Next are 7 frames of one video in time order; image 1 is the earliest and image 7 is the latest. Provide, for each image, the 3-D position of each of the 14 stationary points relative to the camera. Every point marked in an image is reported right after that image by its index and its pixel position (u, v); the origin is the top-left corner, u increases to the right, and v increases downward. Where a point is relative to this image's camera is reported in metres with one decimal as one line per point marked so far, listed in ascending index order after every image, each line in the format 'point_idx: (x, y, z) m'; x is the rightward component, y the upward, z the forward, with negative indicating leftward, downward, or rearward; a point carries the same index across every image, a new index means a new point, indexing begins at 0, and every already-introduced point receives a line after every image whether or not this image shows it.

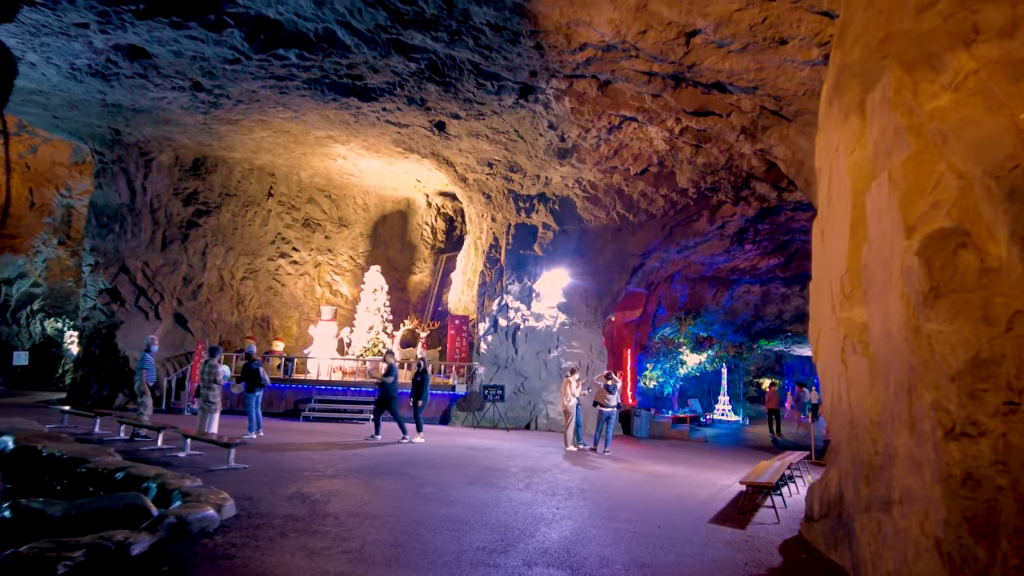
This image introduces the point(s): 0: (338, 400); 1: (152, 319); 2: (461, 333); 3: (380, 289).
0: (-4.5, -2.9, +16.9) m
1: (-10.6, -0.9, +18.9) m
2: (-1.4, -1.3, +18.1) m
3: (-4.0, 0.0, +19.6) m
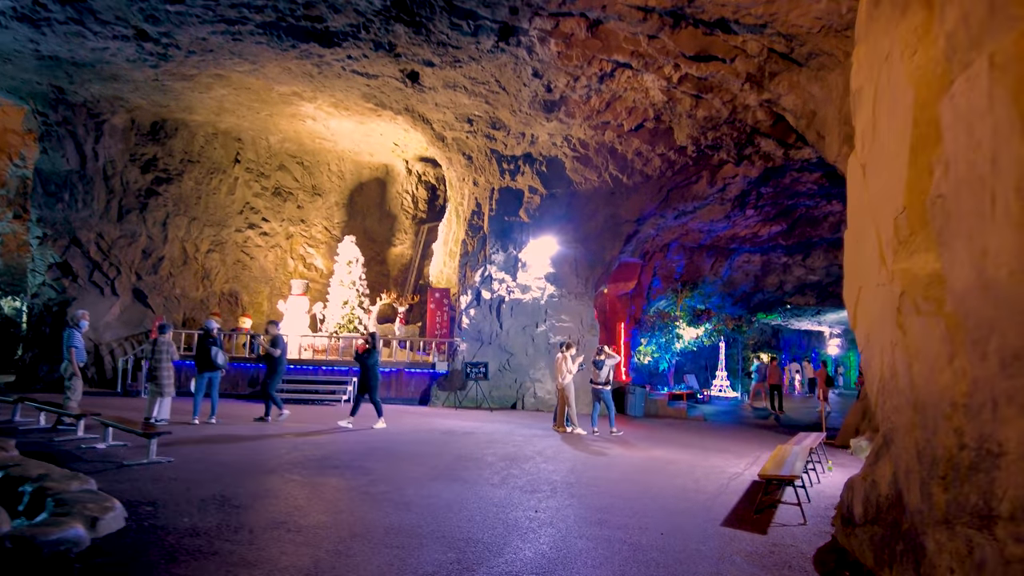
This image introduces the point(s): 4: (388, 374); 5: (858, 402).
0: (-4.9, -2.2, +15.6) m
1: (-11.0, -0.2, +17.5) m
2: (-1.8, -0.5, +16.8) m
3: (-4.4, +0.8, +18.2) m
4: (-3.0, -2.1, +15.7) m
5: (+6.0, -2.0, +11.2) m
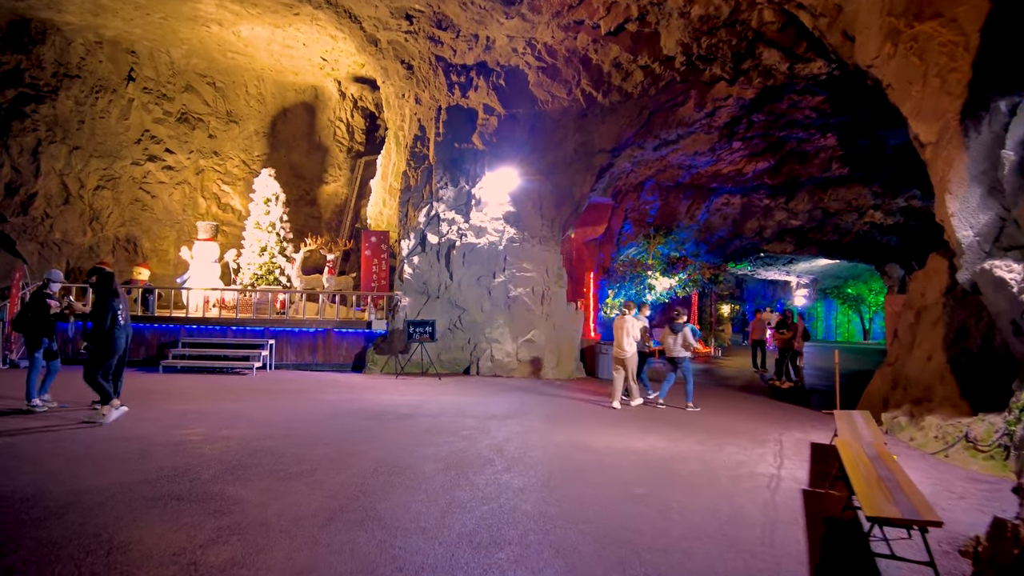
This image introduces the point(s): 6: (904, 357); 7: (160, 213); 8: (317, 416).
0: (-5.8, -1.1, +12.8) m
1: (-12.1, +1.0, +14.2) m
2: (-2.8, +0.7, +14.1) m
3: (-5.5, +2.1, +15.2) m
4: (-4.0, -1.0, +13.0) m
5: (+5.3, -1.1, +9.1) m
6: (+5.3, -0.9, +8.8) m
7: (-9.1, +1.9, +16.6) m
8: (-2.4, -1.6, +7.9) m
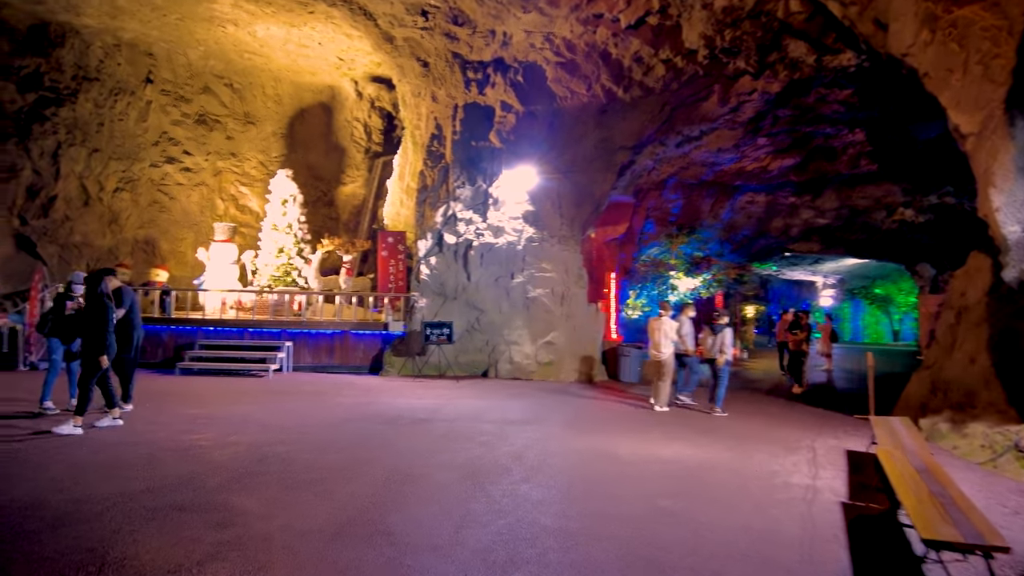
0: (-5.5, -1.1, +12.7) m
1: (-11.7, +1.0, +14.2) m
2: (-2.4, +0.7, +13.9) m
3: (-5.1, +2.0, +15.1) m
4: (-3.6, -1.0, +12.8) m
5: (+5.5, -1.1, +8.7) m
6: (+5.6, -0.9, +8.4) m
7: (-8.6, +1.9, +16.6) m
8: (-2.1, -1.6, +7.7) m
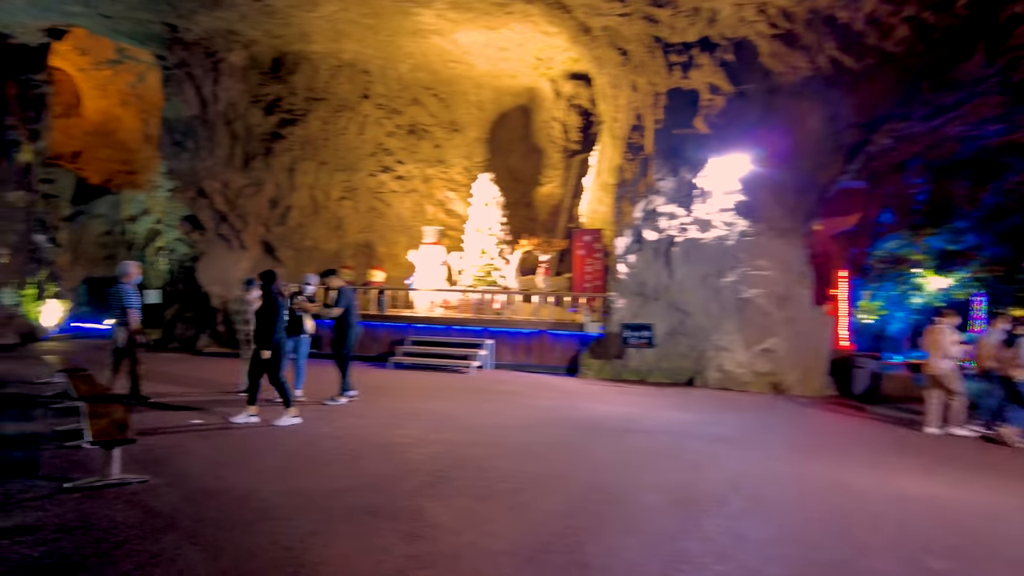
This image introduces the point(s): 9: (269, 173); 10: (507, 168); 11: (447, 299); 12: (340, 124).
0: (-1.5, -1.1, +13.2) m
1: (-7.0, +1.0, +16.5) m
2: (+1.7, +0.7, +13.4) m
3: (-0.5, +2.0, +15.4) m
4: (+0.3, -1.0, +12.8) m
5: (+7.8, -1.1, +6.1) m
6: (+7.7, -0.9, +5.8) m
7: (-3.3, +1.9, +17.9) m
8: (+0.2, -1.6, +7.4) m
9: (-6.2, +3.0, +16.7) m
10: (-0.2, +3.4, +18.3) m
11: (-1.5, -0.2, +14.3) m
12: (-4.5, +4.3, +17.0) m
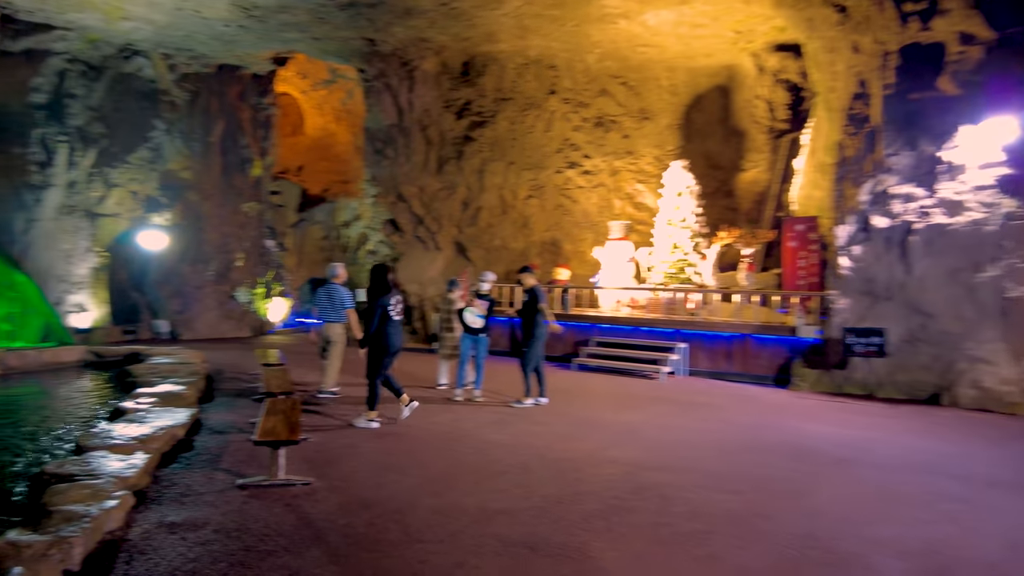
0: (+2.2, -1.1, +12.4) m
1: (-2.1, +1.0, +17.2) m
2: (+5.3, +0.8, +11.7) m
3: (+3.8, +2.1, +14.2) m
4: (+3.8, -0.9, +11.5) m
5: (+9.0, -1.0, +2.9) m
6: (+8.8, -0.9, +2.6) m
7: (+1.8, +1.9, +17.4) m
8: (+2.1, -1.5, +6.4) m
9: (-1.3, +3.0, +17.2) m
10: (+4.9, +3.4, +16.9) m
11: (+2.5, -0.2, +13.5) m
12: (+0.4, +4.3, +16.9) m
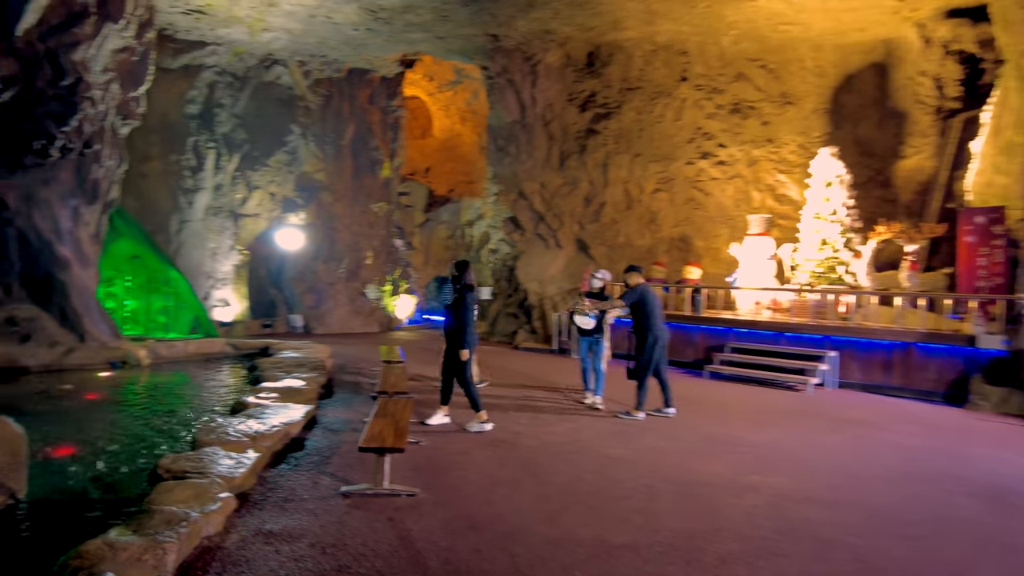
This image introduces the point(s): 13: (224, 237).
0: (+4.4, -1.1, +11.3) m
1: (+1.1, +1.0, +16.7) m
2: (+7.3, +0.7, +9.9) m
3: (+6.3, +2.1, +12.7) m
4: (+5.8, -1.0, +10.0) m
5: (+9.3, -1.1, +0.6) m
6: (+9.1, -0.9, +0.4) m
7: (+5.0, +1.9, +16.2) m
8: (+3.1, -1.5, +5.4) m
9: (+1.9, +3.0, +16.6) m
10: (+8.0, +3.4, +15.1) m
11: (+4.9, -0.2, +12.2) m
12: (+3.5, +4.3, +16.0) m
13: (-6.8, +1.2, +15.3) m
